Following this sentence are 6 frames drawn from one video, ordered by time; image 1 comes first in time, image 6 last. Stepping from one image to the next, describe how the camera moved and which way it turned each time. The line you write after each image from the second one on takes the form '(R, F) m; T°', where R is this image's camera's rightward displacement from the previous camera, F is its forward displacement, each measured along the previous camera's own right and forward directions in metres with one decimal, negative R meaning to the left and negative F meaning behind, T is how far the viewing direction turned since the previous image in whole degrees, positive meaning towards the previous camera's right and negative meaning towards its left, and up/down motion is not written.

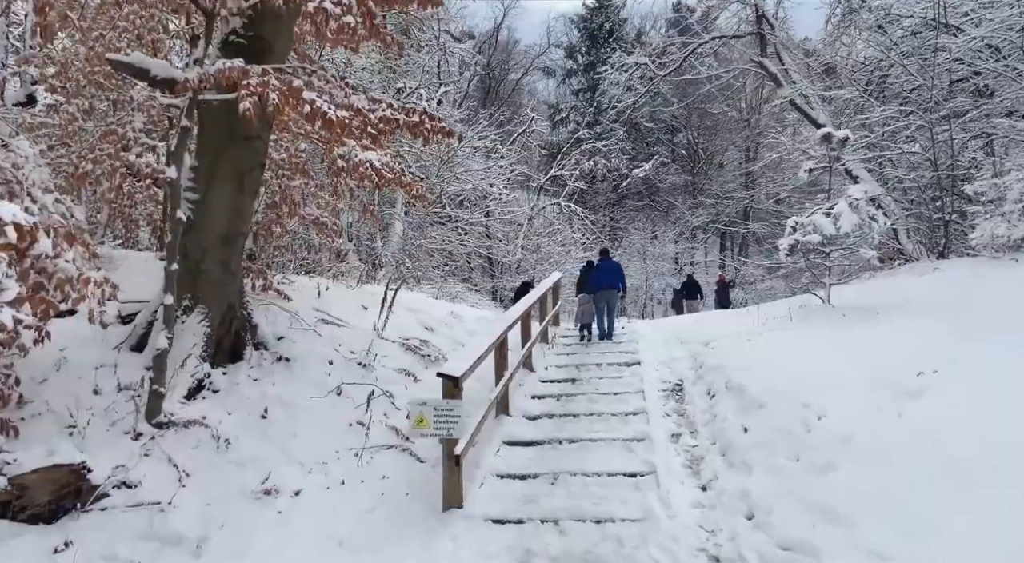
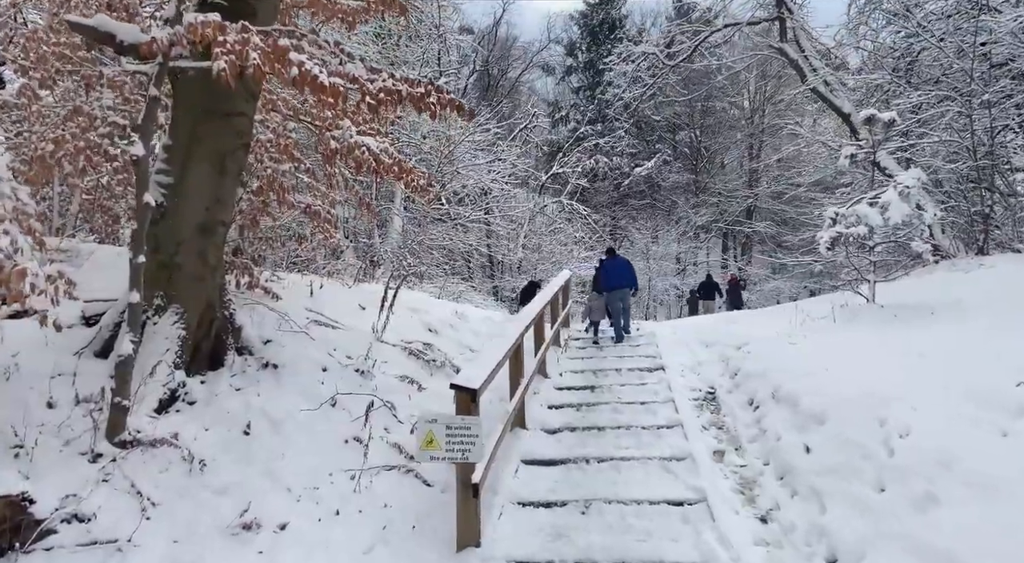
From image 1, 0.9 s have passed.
(-0.2, +0.8) m; 0°
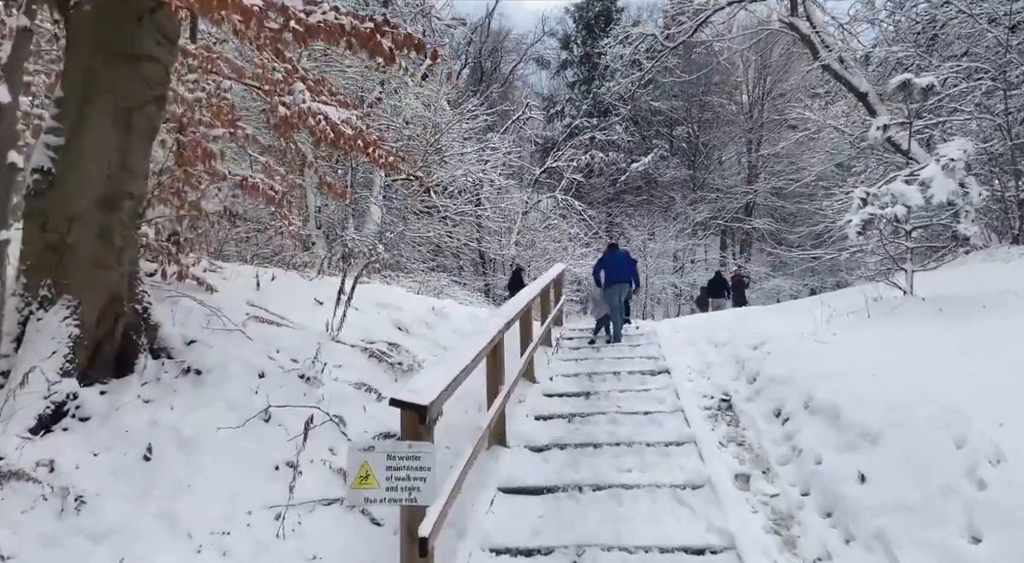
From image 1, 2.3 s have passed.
(+0.1, +1.0) m; 0°
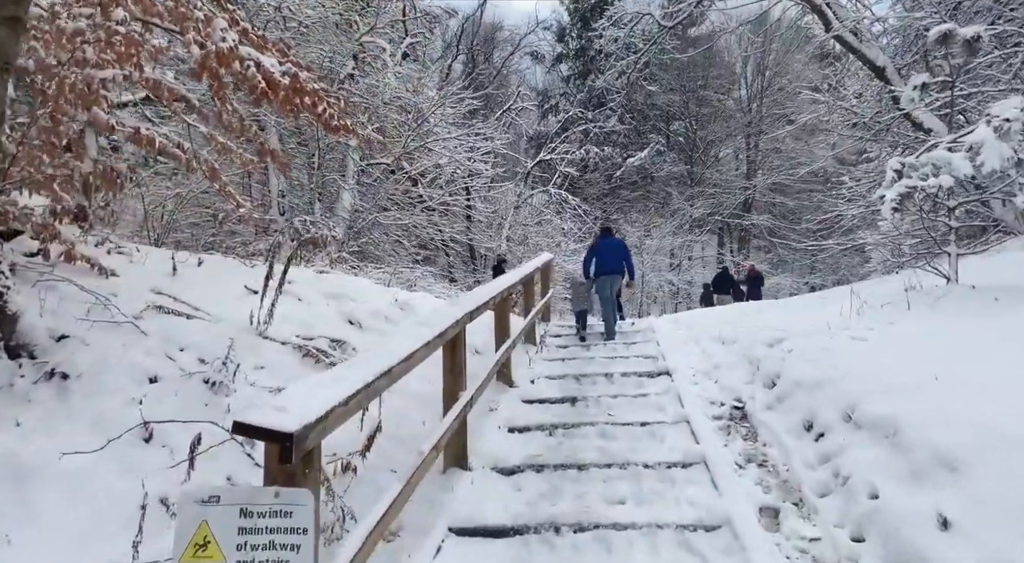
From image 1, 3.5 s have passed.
(+0.2, +1.0) m; 0°
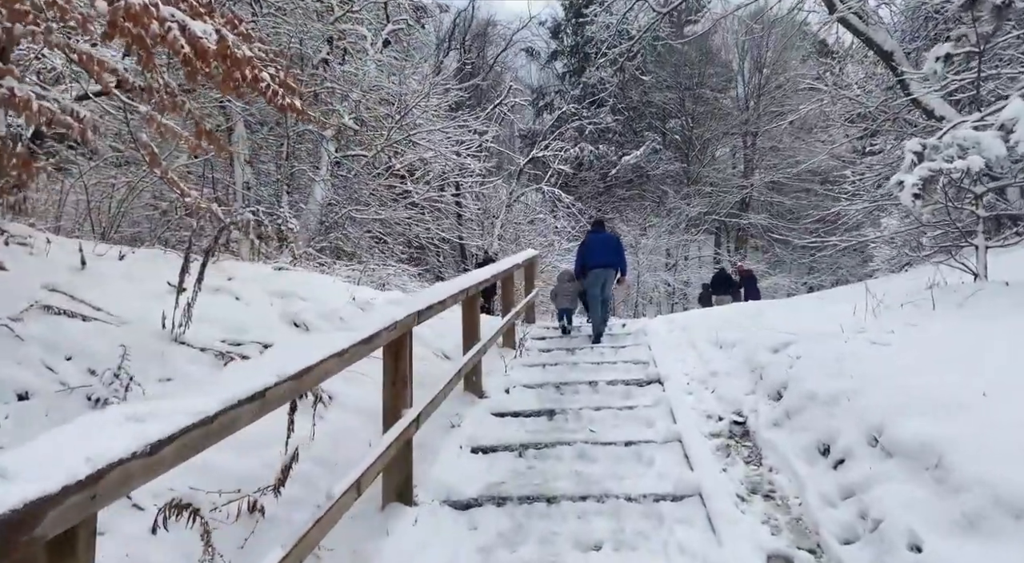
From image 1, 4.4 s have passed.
(+0.2, +0.7) m; 0°
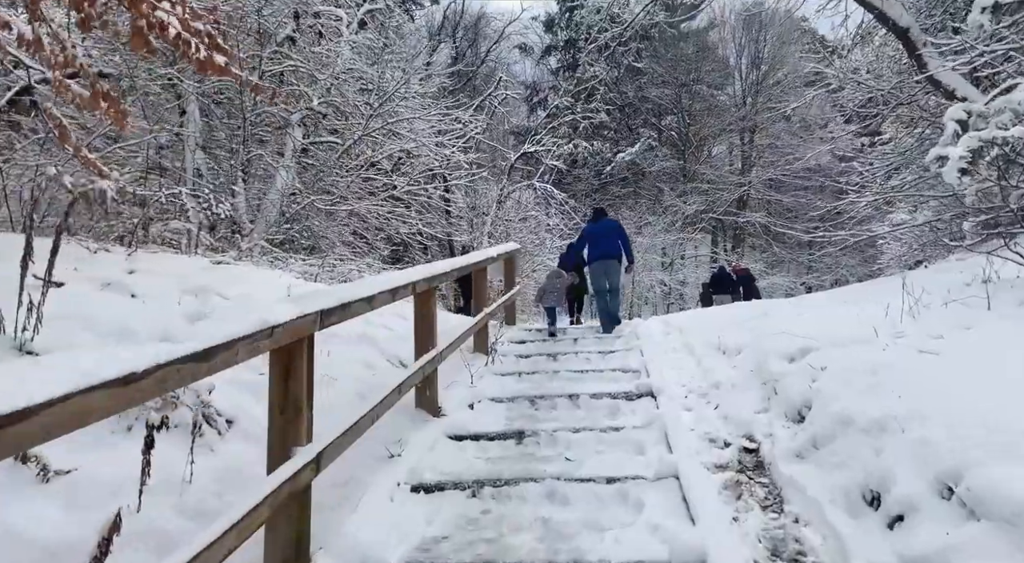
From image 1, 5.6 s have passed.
(+0.2, +0.9) m; 0°
